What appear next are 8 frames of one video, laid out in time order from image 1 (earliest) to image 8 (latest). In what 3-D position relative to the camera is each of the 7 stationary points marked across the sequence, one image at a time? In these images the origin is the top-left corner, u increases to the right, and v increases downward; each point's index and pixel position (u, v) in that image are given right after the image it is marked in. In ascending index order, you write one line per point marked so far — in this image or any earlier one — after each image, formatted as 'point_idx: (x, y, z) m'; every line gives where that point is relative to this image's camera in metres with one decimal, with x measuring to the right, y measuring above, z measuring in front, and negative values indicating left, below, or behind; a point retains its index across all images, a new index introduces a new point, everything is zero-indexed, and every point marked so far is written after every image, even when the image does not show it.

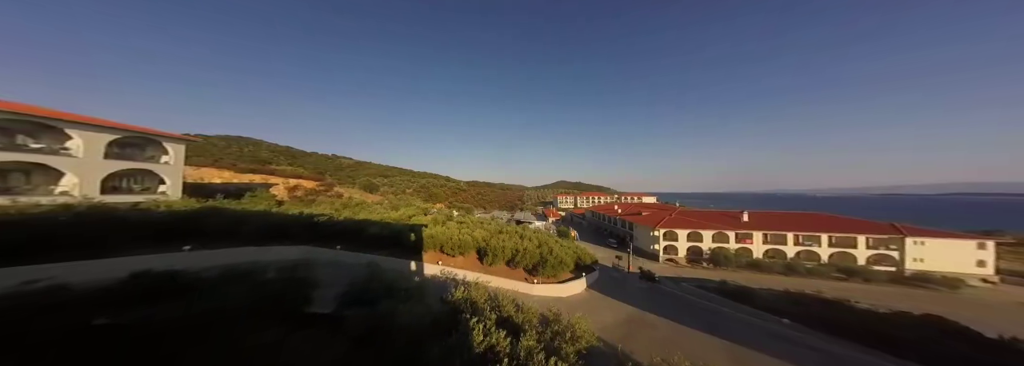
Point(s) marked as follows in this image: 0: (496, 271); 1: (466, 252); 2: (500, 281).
0: (-0.3, -5.4, +14.1) m
1: (-2.5, -4.1, +13.6) m
2: (-0.2, -5.7, +13.4) m
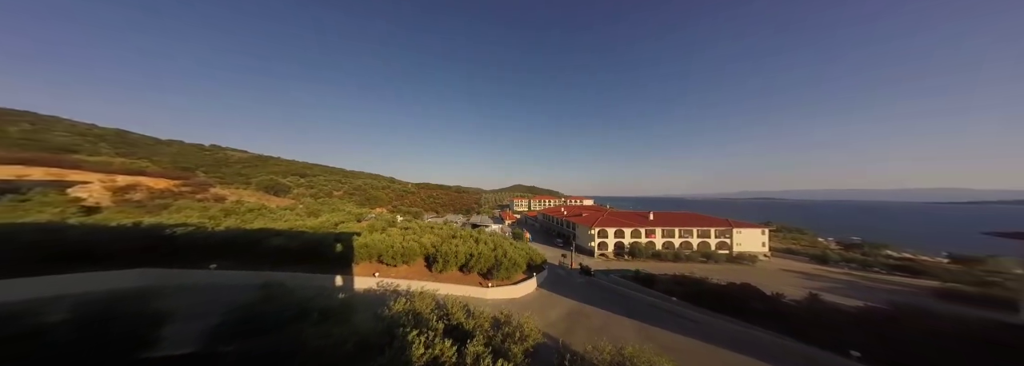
0: (-3.8, -5.5, +13.6) m
1: (-5.7, -4.2, +12.7) m
2: (-3.4, -5.8, +13.0) m
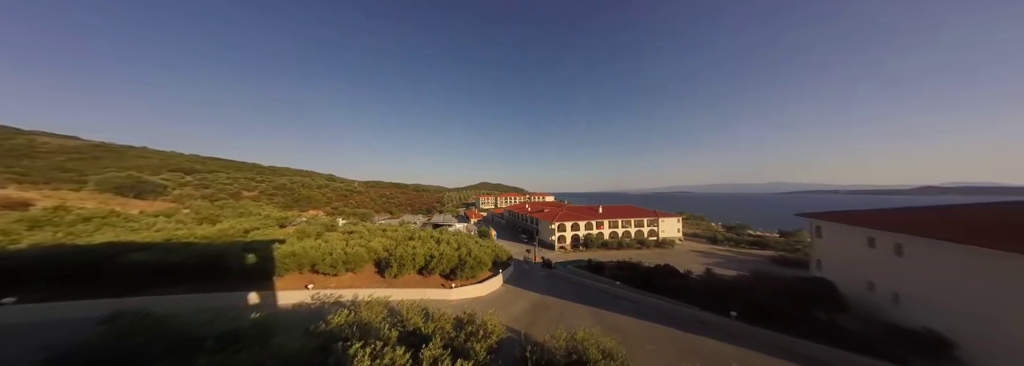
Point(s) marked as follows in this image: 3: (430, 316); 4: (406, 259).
0: (-6.0, -5.4, +12.8) m
1: (-7.8, -4.2, +11.6) m
2: (-5.6, -5.8, +12.3) m
3: (-3.6, -6.0, +10.6) m
4: (-5.9, -4.2, +12.9) m
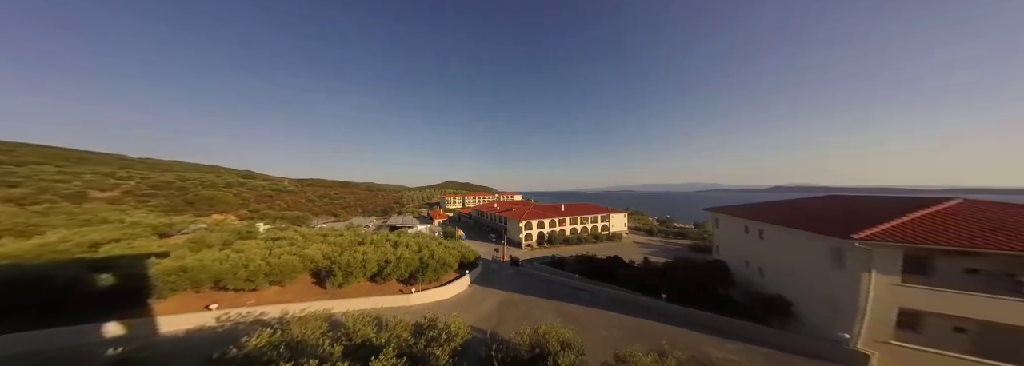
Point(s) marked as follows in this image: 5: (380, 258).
0: (-8.2, -5.4, +11.7) m
1: (-9.8, -4.2, +10.2) m
2: (-7.7, -5.7, +11.2) m
3: (-5.5, -6.0, +9.9) m
4: (-8.1, -4.2, +11.8) m
5: (-7.6, -4.2, +13.4) m
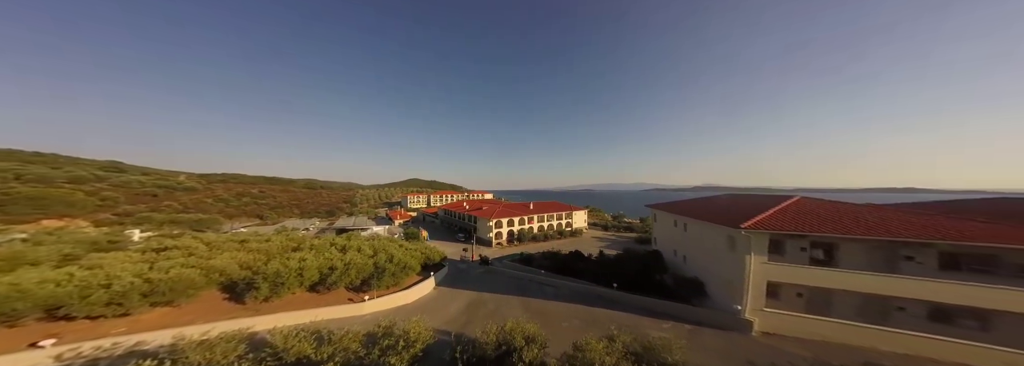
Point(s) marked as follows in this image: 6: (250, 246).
0: (-10.3, -5.4, +10.2) m
1: (-11.7, -4.1, +8.5) m
2: (-9.8, -5.7, +9.9) m
3: (-7.4, -5.9, +8.8) m
4: (-10.2, -4.1, +10.3) m
5: (-10.0, -4.1, +12.0) m
6: (-13.7, -3.3, +12.3) m
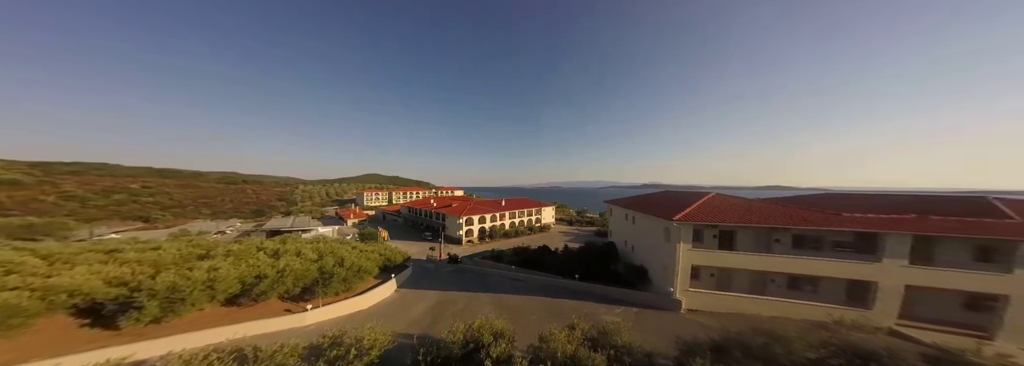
0: (-12.2, -5.1, +8.4) m
1: (-13.3, -3.9, +6.5) m
2: (-11.6, -5.5, +8.1) m
3: (-9.1, -5.7, +7.4) m
4: (-12.1, -3.9, +8.5) m
5: (-12.1, -3.9, +10.1) m
6: (-15.8, -3.0, +10.0) m
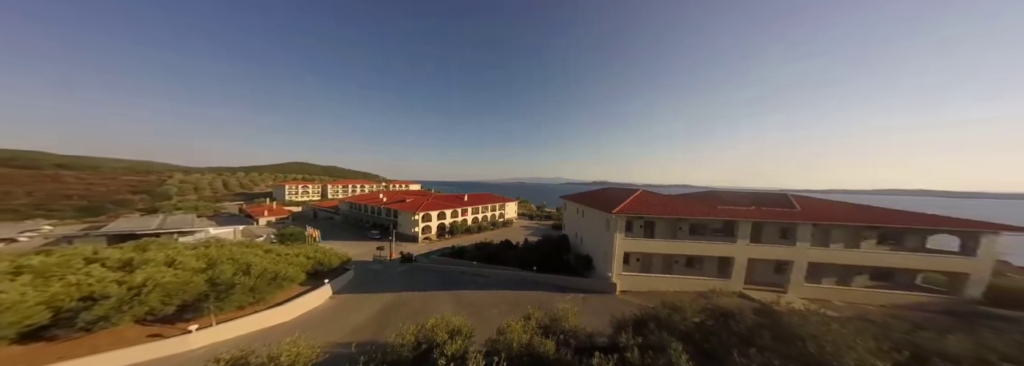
0: (-7.6, -4.7, +7.0) m
1: (-8.3, -3.6, +4.9) m
2: (-6.9, -5.1, +6.8) m
3: (-4.4, -5.4, +6.6) m
4: (-7.5, -3.5, +7.1) m
5: (-7.7, -3.5, +8.7) m
6: (-11.4, -2.5, +7.9) m
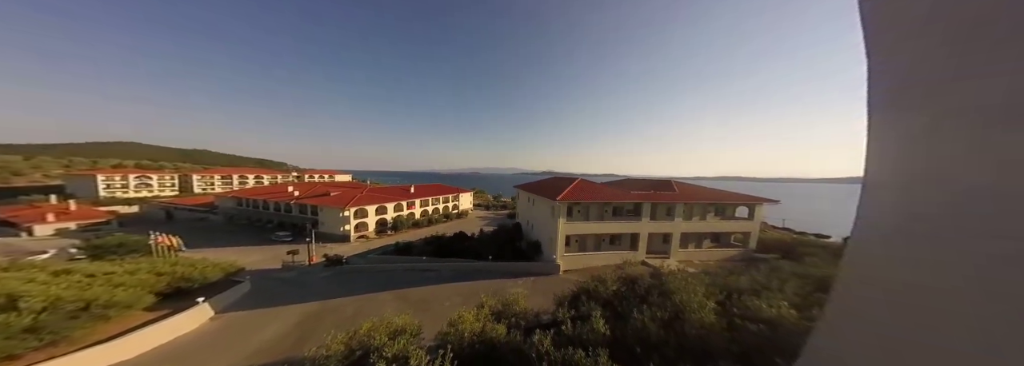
0: (-0.6, -5.2, +7.6) m
1: (-0.9, -4.1, +5.3) m
2: (0.0, -5.5, +7.6) m
3: (+2.6, -5.8, +8.0) m
4: (-0.6, -4.0, +7.6) m
5: (-1.2, -3.9, +9.2) m
6: (-4.6, -3.0, +7.5) m
